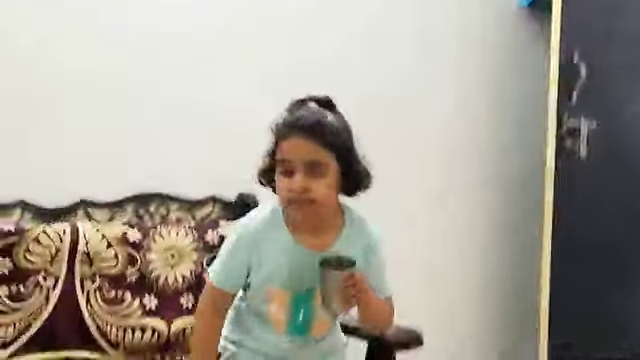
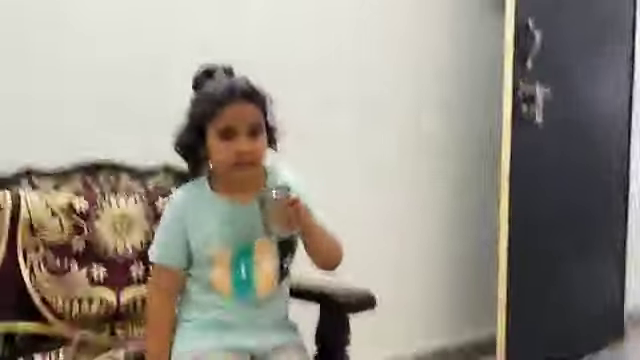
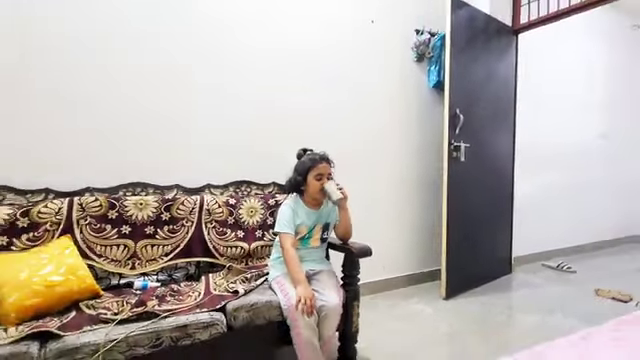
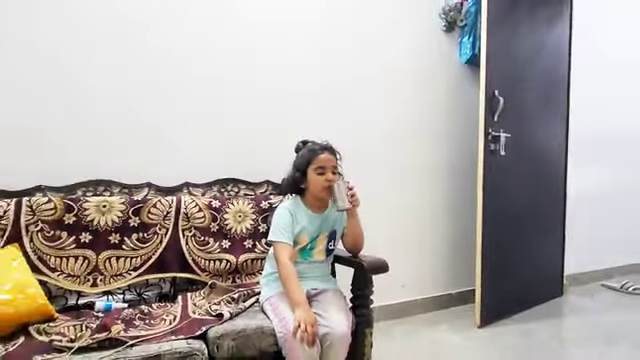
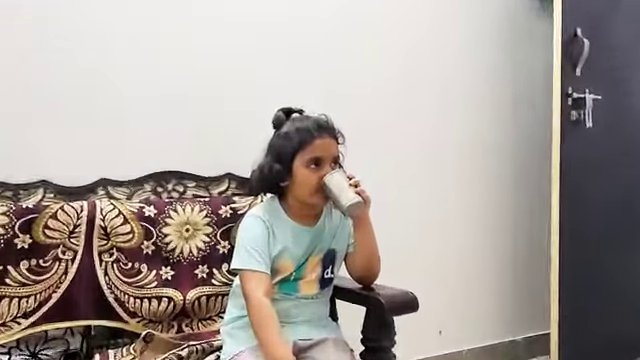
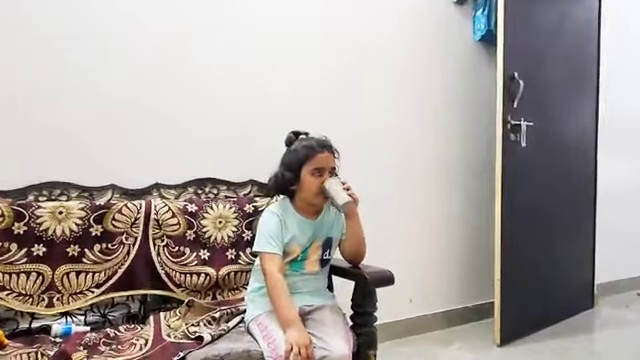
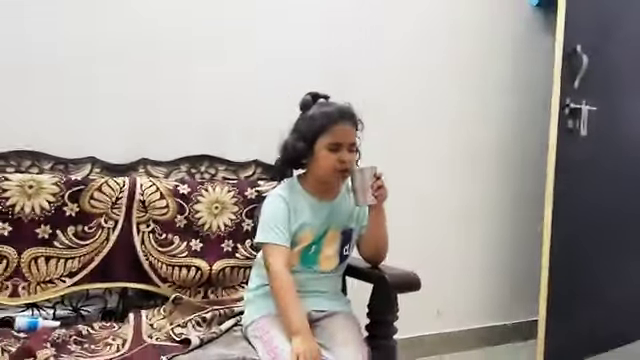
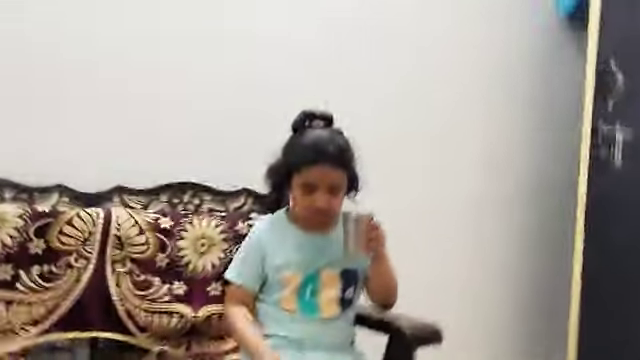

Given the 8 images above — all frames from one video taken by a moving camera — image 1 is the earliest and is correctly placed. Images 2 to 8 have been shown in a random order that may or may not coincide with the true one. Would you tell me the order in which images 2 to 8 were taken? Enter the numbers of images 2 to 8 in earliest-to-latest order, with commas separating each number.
2, 8, 7, 4, 3, 6, 5
